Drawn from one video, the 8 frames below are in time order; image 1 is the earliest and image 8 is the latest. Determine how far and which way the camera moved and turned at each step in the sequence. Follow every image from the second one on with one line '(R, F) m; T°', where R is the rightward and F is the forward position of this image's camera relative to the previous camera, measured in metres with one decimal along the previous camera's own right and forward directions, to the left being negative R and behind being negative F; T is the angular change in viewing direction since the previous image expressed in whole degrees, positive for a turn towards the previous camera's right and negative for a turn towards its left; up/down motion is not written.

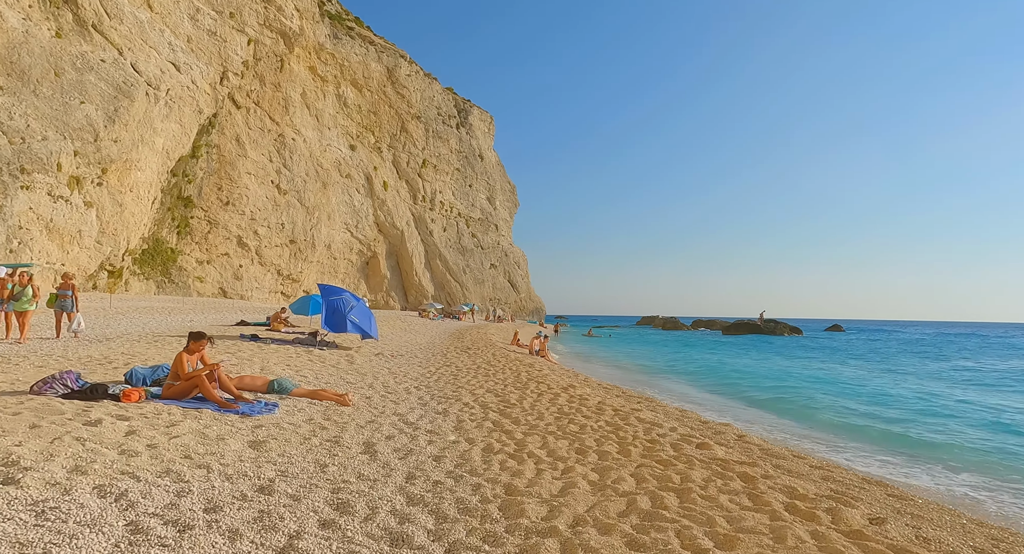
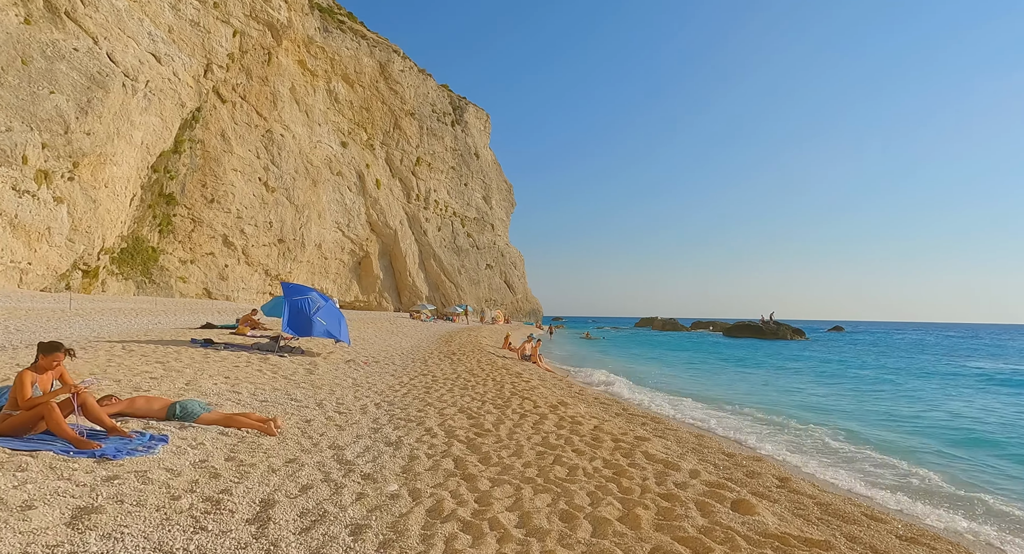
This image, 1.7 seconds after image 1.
(+0.2, +1.3) m; 0°
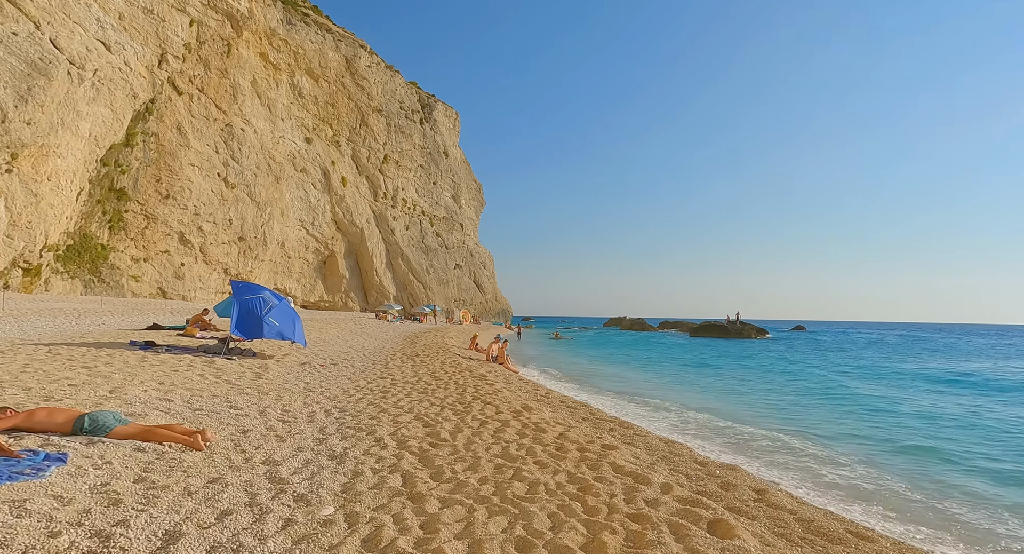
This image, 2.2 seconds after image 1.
(+0.1, +0.4) m; +3°
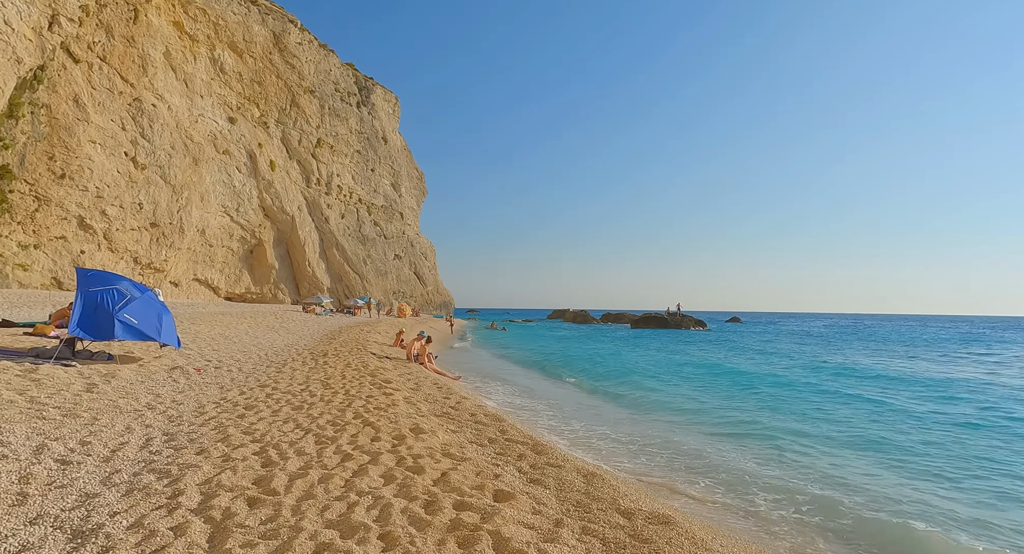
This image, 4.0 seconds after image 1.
(+0.6, +1.3) m; +6°
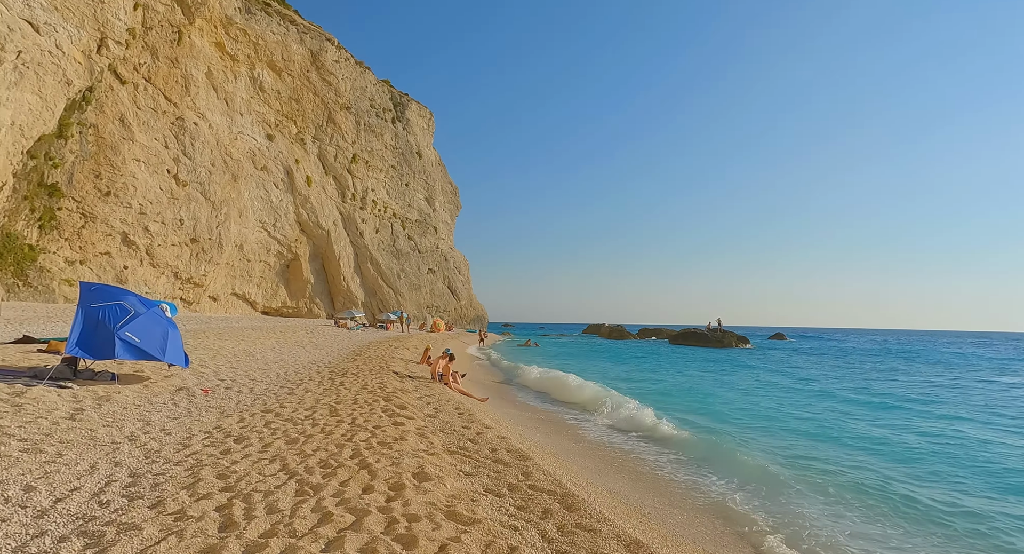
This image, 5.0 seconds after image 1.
(+0.1, +0.9) m; -4°
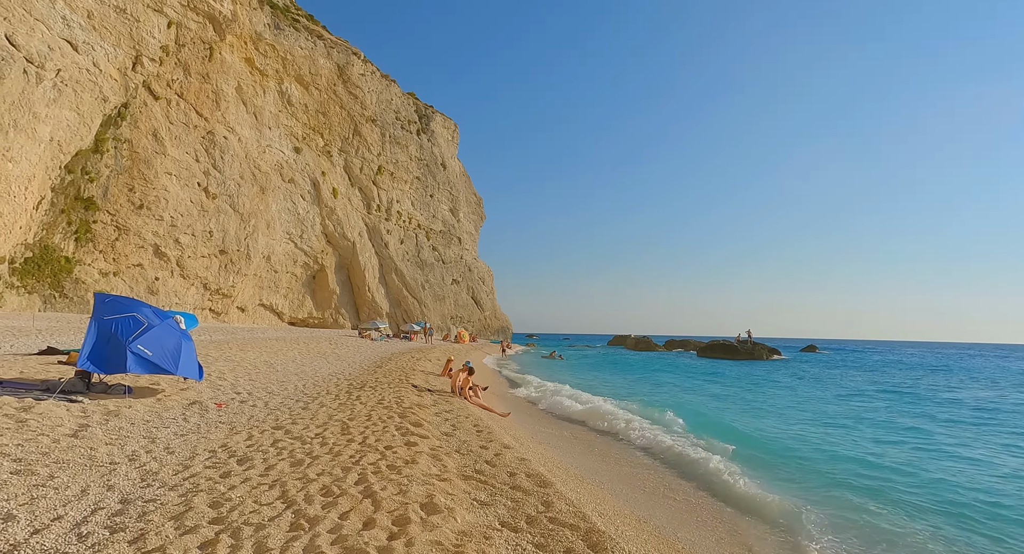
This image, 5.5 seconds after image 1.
(0.0, +0.4) m; -3°
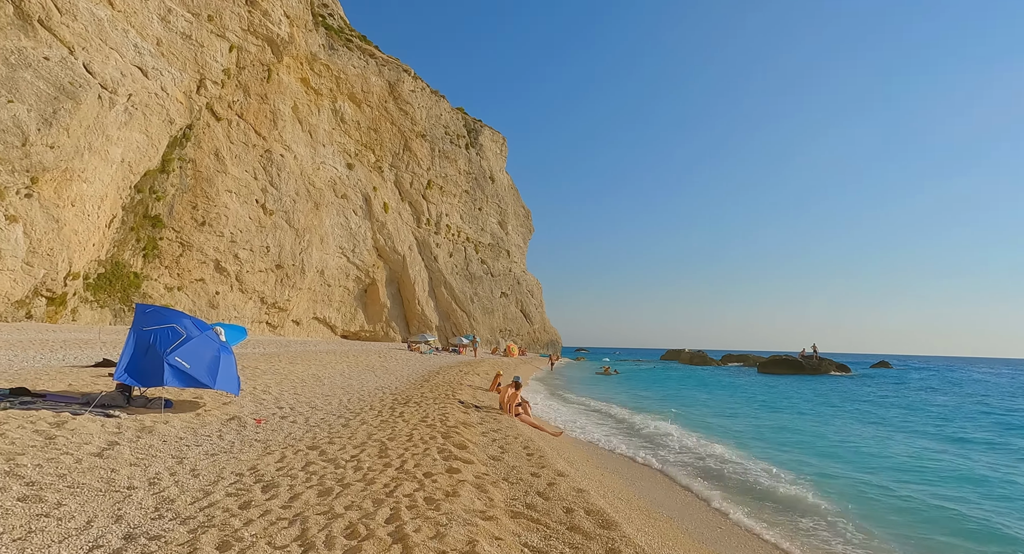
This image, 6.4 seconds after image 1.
(-0.1, +0.7) m; -5°
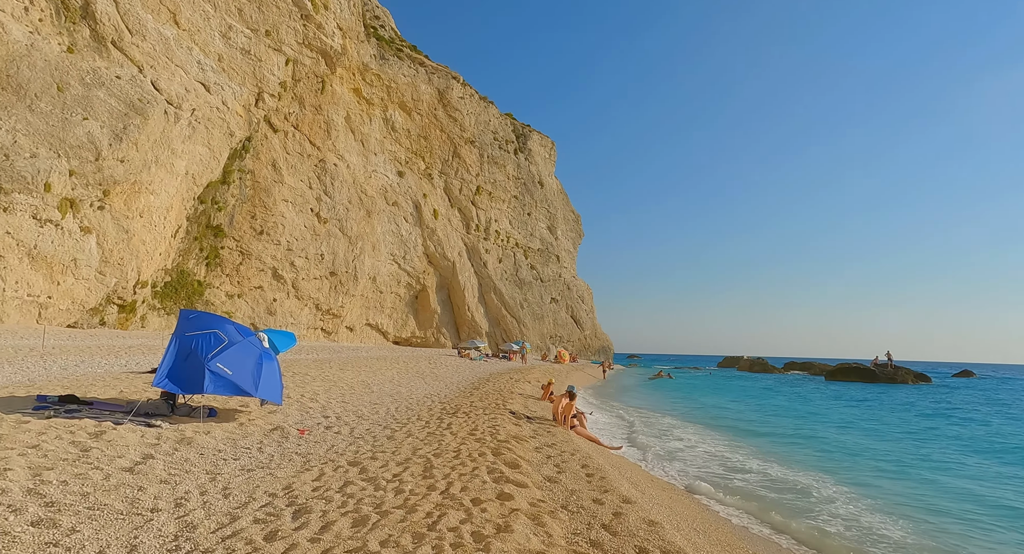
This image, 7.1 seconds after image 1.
(-0.1, +0.7) m; -5°
